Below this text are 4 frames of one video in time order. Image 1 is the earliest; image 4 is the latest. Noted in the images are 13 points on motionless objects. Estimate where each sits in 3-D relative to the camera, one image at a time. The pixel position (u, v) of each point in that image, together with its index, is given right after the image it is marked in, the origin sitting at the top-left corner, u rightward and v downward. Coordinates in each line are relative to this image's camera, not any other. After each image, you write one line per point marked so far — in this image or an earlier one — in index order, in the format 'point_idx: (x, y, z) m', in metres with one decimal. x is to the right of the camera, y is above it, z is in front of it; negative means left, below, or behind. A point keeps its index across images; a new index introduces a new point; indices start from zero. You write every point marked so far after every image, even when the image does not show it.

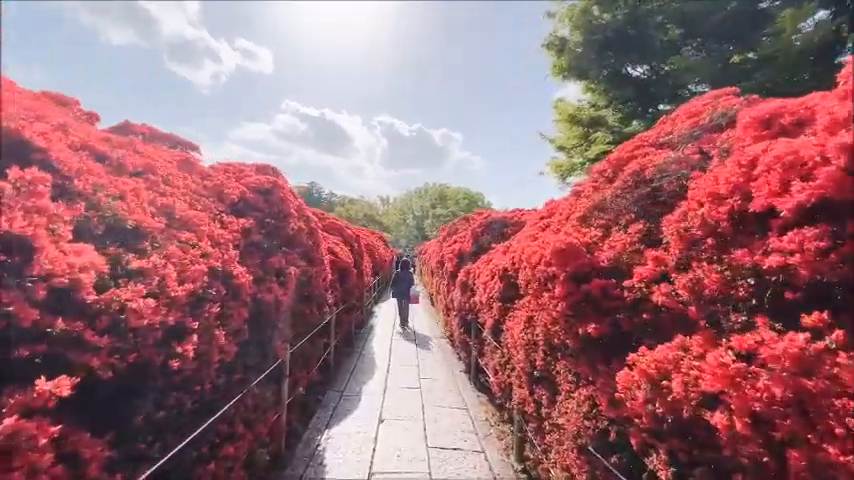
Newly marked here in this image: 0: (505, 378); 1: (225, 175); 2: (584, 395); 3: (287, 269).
0: (+0.9, -1.6, +4.4) m
1: (-2.3, +0.7, +4.3) m
2: (+1.0, -1.0, +2.4) m
3: (-1.5, -0.3, +4.0) m
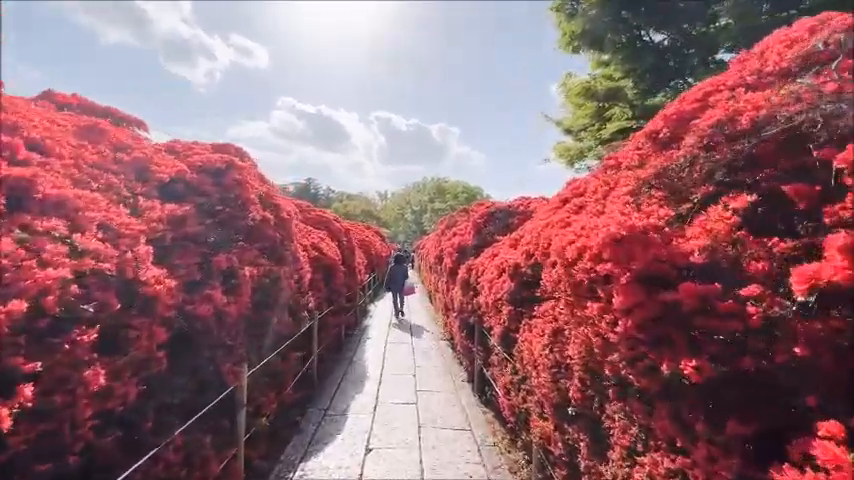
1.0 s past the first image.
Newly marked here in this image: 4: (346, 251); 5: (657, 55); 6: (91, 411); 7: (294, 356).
0: (+0.9, -1.5, +3.6) m
1: (-2.4, +0.8, +3.4) m
2: (+0.9, -0.9, +1.5) m
3: (-1.6, -0.2, +3.2) m
4: (-1.9, -0.3, +9.0) m
5: (+4.1, +3.3, +6.7) m
6: (-1.5, -0.7, +1.6) m
7: (-1.6, -1.4, +4.5) m
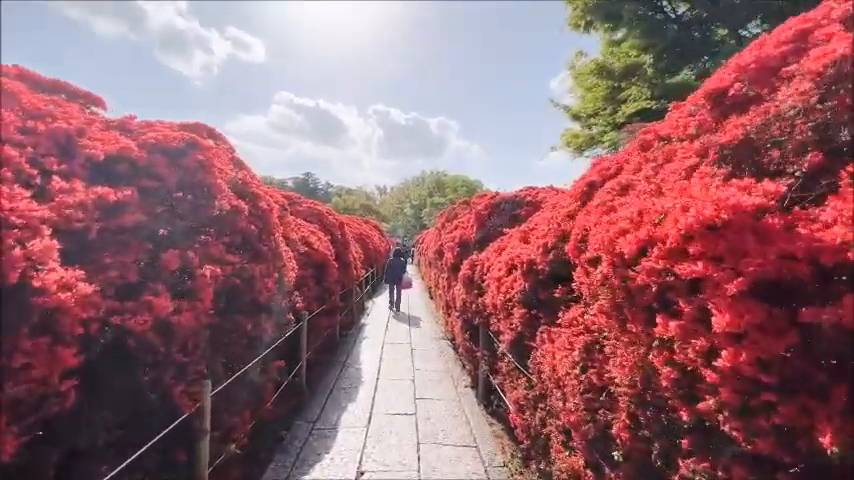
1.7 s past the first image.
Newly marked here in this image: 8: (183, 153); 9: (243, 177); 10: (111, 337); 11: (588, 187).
0: (+0.9, -1.5, +3.0) m
1: (-2.4, +0.8, +2.8) m
2: (+0.9, -0.9, +0.9) m
3: (-1.6, -0.2, +2.6) m
4: (-2.0, -0.1, +8.5) m
5: (+4.1, +3.4, +6.1) m
6: (-1.5, -0.7, +1.1) m
7: (-1.6, -1.3, +4.0) m
8: (-2.0, +0.7, +3.1) m
9: (-1.9, +0.7, +3.9) m
10: (-1.6, -0.5, +1.9) m
11: (+1.3, +0.4, +3.0) m
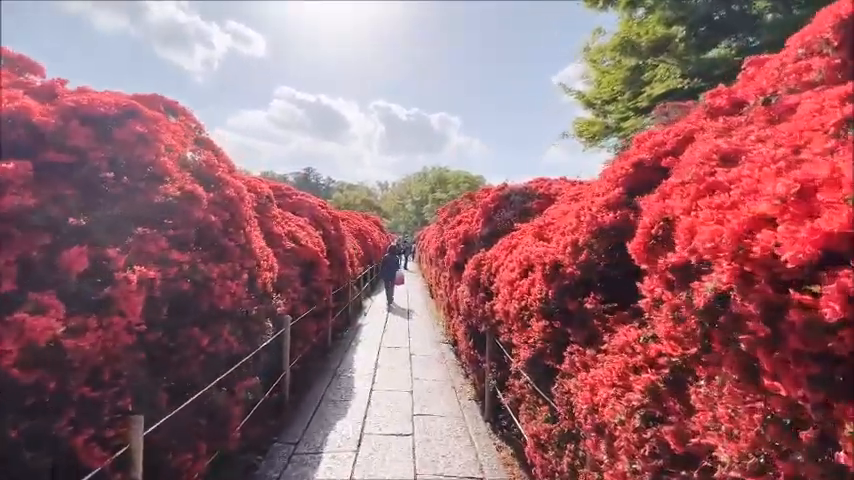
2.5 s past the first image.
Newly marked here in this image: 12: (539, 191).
0: (+0.9, -1.4, +2.4) m
1: (-2.4, +0.9, +2.1) m
2: (+0.9, -0.9, +0.3) m
3: (-1.6, -0.2, +1.9) m
4: (-1.9, 0.0, +7.8) m
5: (+4.1, +3.5, +5.4) m
6: (-1.5, -0.7, +0.4) m
7: (-1.6, -1.3, +3.3) m
8: (-2.0, +0.7, +2.4) m
9: (-1.9, +0.7, +3.3) m
10: (-1.6, -0.5, +1.2) m
11: (+1.3, +0.4, +2.4) m
12: (+1.7, +0.8, +5.9) m
